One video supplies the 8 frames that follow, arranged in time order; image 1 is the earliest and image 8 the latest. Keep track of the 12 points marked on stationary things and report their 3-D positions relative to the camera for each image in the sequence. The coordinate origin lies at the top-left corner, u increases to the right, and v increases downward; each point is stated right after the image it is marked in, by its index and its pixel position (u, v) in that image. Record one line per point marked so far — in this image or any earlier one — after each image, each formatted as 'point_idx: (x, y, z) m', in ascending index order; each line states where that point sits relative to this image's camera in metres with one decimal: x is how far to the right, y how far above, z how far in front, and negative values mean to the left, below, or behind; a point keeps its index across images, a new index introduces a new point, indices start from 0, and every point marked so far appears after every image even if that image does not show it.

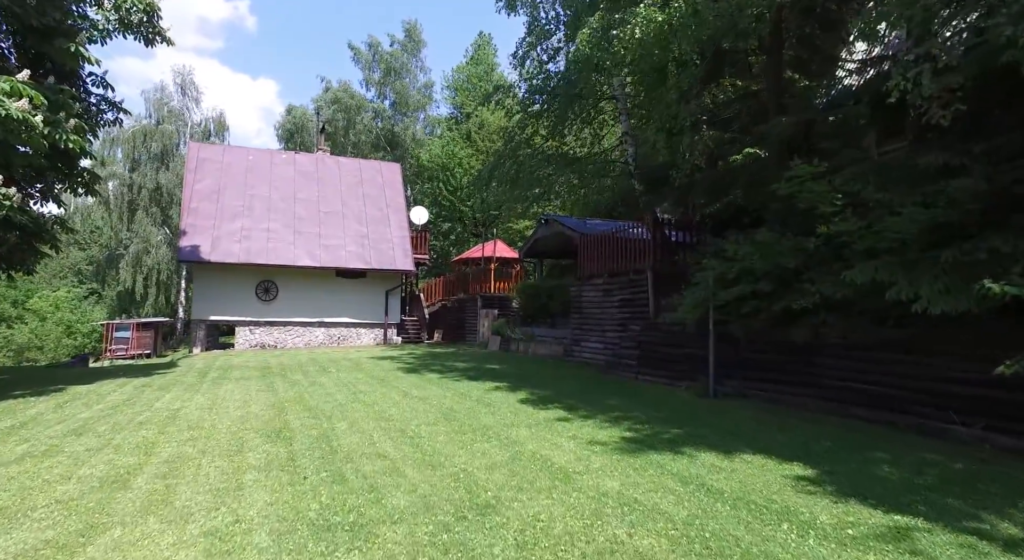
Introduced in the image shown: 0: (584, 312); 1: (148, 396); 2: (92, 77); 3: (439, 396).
0: (+1.7, -0.8, +14.3) m
1: (-5.8, -1.9, +9.8) m
2: (-9.7, +4.7, +14.3) m
3: (-1.1, -1.8, +9.4) m
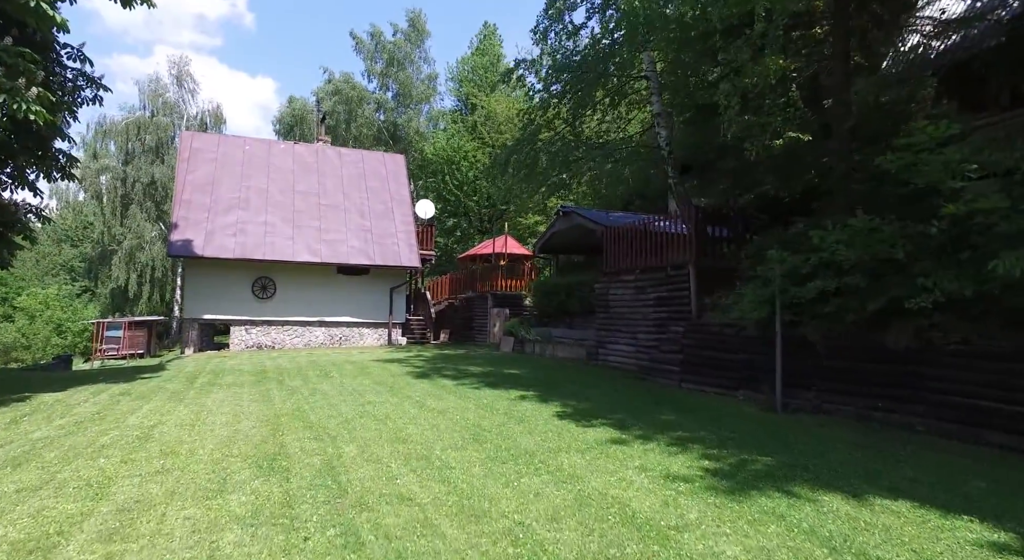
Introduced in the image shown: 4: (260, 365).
0: (+2.1, -0.7, +13.1) m
1: (-5.4, -1.8, +8.5) m
2: (-9.3, +4.8, +13.0) m
3: (-0.7, -1.7, +8.1) m
4: (-5.8, -2.0, +14.3) m
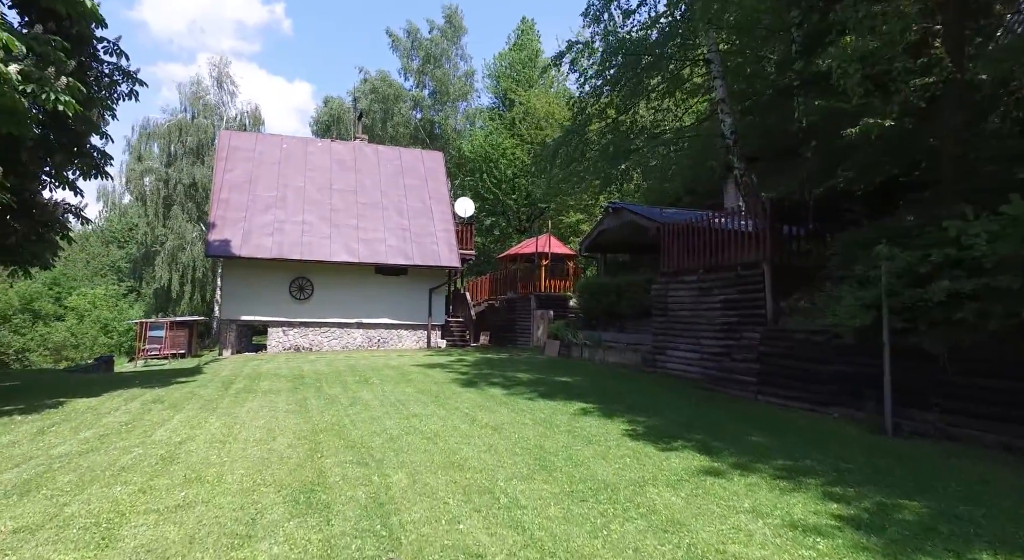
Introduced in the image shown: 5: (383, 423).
0: (+3.1, -0.7, +12.1) m
1: (-4.6, -1.8, +8.0) m
2: (-8.3, +4.8, +12.6) m
3: (0.0, -1.7, +7.3) m
4: (-4.8, -2.0, +13.7) m
5: (-1.5, -1.7, +7.2) m
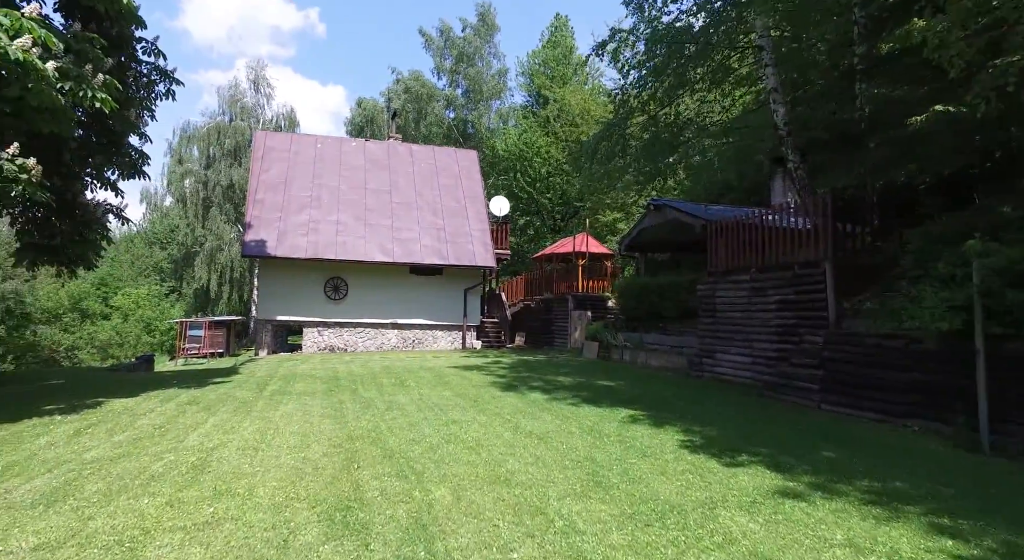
0: (+3.8, -0.7, +11.5) m
1: (-4.0, -1.8, +7.7) m
2: (-7.5, +4.8, +12.6) m
3: (+0.6, -1.7, +6.8) m
4: (-3.9, -2.0, +13.5) m
5: (-1.0, -1.7, +6.8) m
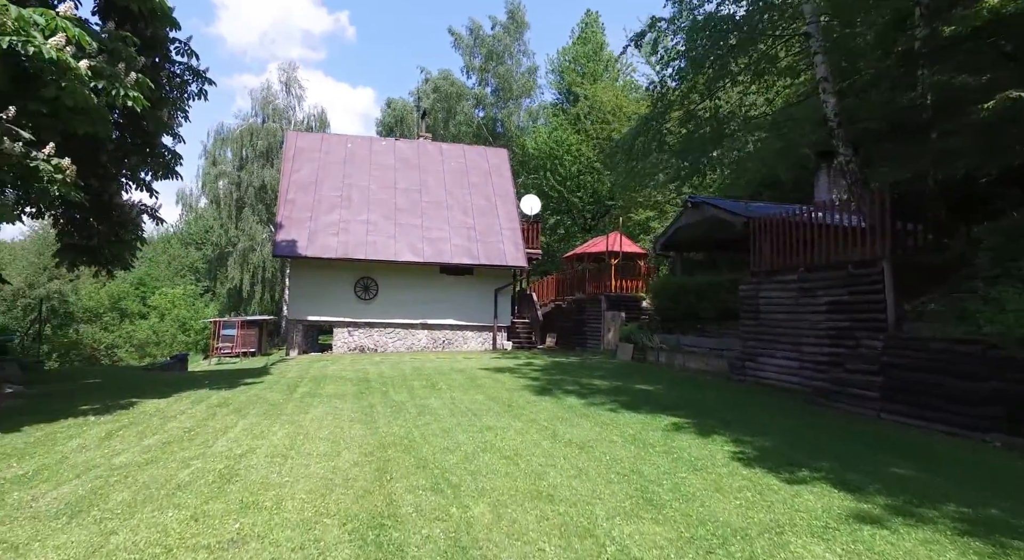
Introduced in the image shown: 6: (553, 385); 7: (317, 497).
0: (+4.4, -0.7, +10.9) m
1: (-3.6, -1.8, +7.6) m
2: (-6.9, +4.8, +12.6) m
3: (+1.0, -1.7, +6.5) m
4: (-3.2, -2.0, +13.4) m
5: (-0.6, -1.7, +6.5) m
6: (+0.7, -1.9, +11.3) m
7: (-1.4, -1.6, +4.5) m
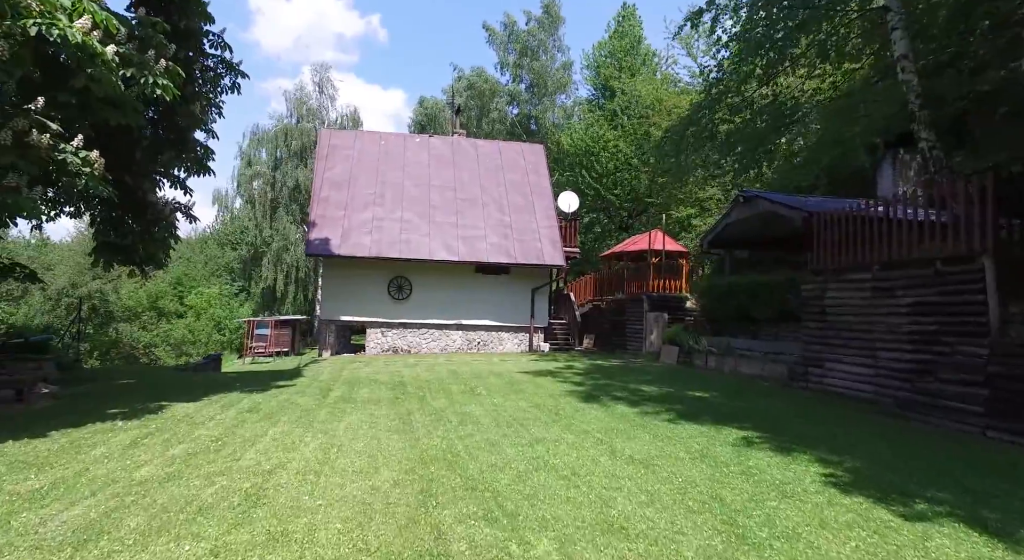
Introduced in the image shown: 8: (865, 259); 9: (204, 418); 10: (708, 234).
0: (+5.2, -0.7, +10.0) m
1: (-3.0, -1.8, +7.1) m
2: (-6.0, +4.9, +12.2) m
3: (+1.5, -1.7, +5.7) m
4: (-2.3, -2.0, +12.8) m
5: (-0.1, -1.6, +5.9) m
6: (+1.5, -1.9, +10.6) m
7: (-1.0, -1.6, +3.9) m
8: (+5.3, +0.3, +9.2) m
9: (-4.1, -1.8, +8.2) m
10: (+4.8, +1.1, +15.1) m
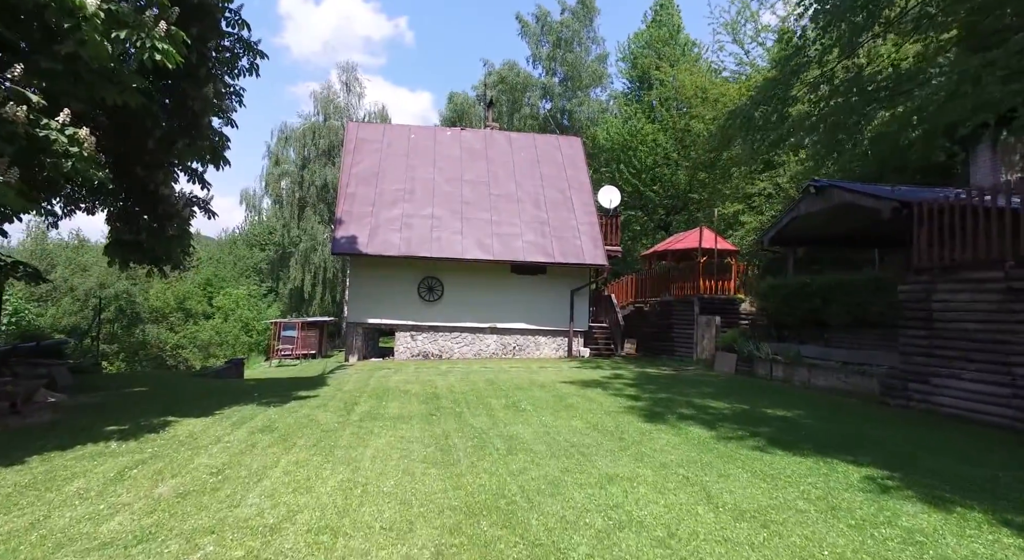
0: (+5.9, -0.7, +8.5) m
1: (-2.4, -1.7, +5.9) m
2: (-5.2, +4.9, +11.2) m
3: (+2.0, -1.7, +4.4) m
4: (-1.5, -2.0, +11.6) m
5: (+0.5, -1.6, +4.6) m
6: (+2.2, -1.9, +9.2) m
7: (-0.5, -1.5, +2.6) m
8: (+6.0, +0.3, +7.7) m
9: (-3.4, -1.8, +7.0) m
10: (+5.7, +1.1, +13.6) m
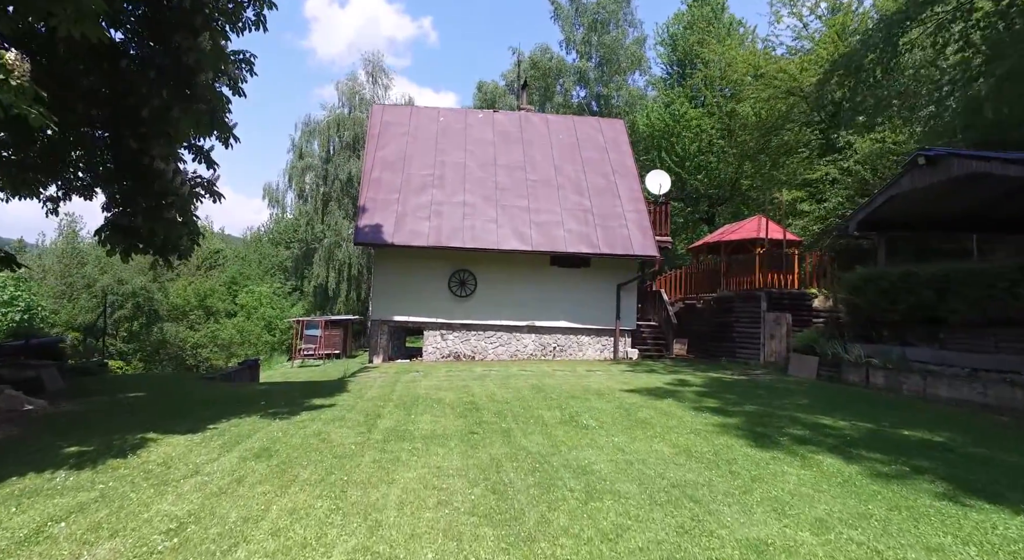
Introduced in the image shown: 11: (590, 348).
0: (+6.6, -0.5, +6.4) m
1: (-1.8, -1.6, +4.1) m
2: (-4.4, +5.0, +9.5) m
3: (+2.5, -1.5, +2.4) m
4: (-0.7, -1.8, +9.8) m
5: (+1.0, -1.4, +2.7) m
6: (+2.9, -1.7, +7.2) m
7: (-0.1, -1.3, +0.8) m
8: (+6.6, +0.5, +5.6) m
9: (-2.8, -1.6, +5.3) m
10: (+6.6, +1.3, +11.5) m
11: (+2.2, -1.9, +17.0) m
